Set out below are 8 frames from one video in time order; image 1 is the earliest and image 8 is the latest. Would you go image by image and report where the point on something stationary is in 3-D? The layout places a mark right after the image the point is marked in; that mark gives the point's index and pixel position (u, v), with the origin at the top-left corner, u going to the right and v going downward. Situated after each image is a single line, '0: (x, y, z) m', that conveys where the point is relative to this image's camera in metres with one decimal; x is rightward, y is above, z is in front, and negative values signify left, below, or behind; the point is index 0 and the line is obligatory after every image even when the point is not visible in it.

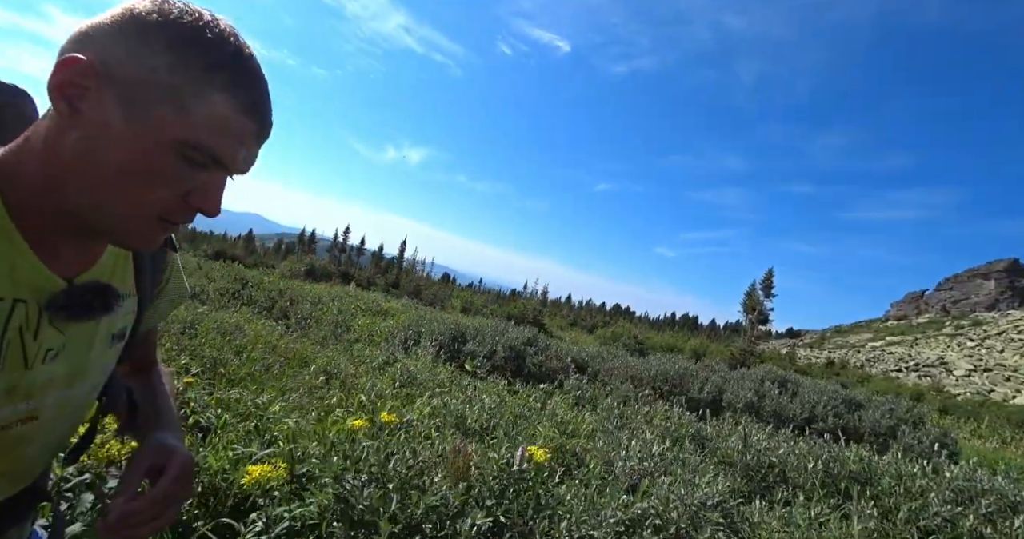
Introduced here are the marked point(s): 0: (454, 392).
0: (-0.9, -1.6, +6.5) m
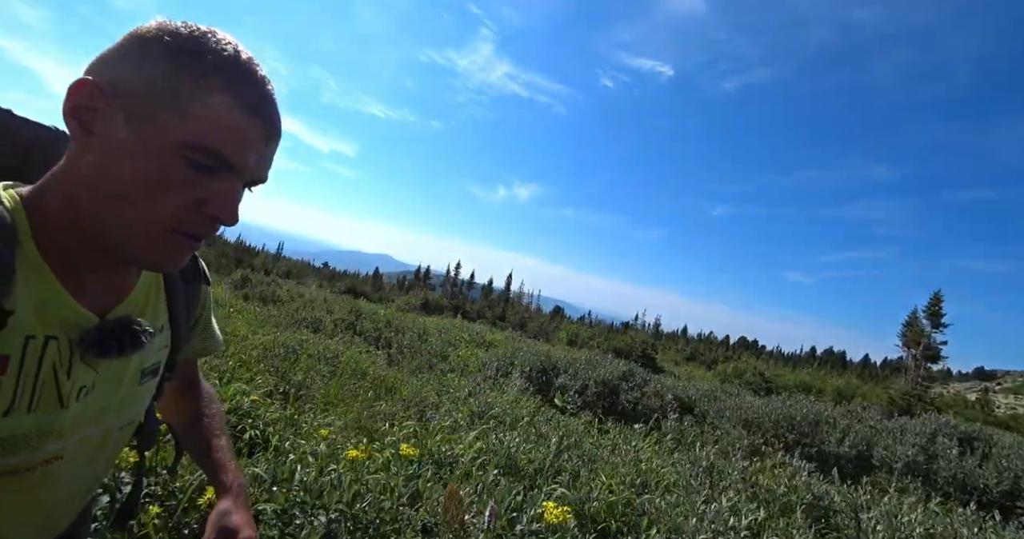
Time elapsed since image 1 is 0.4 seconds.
0: (+0.1, -1.9, +6.0) m
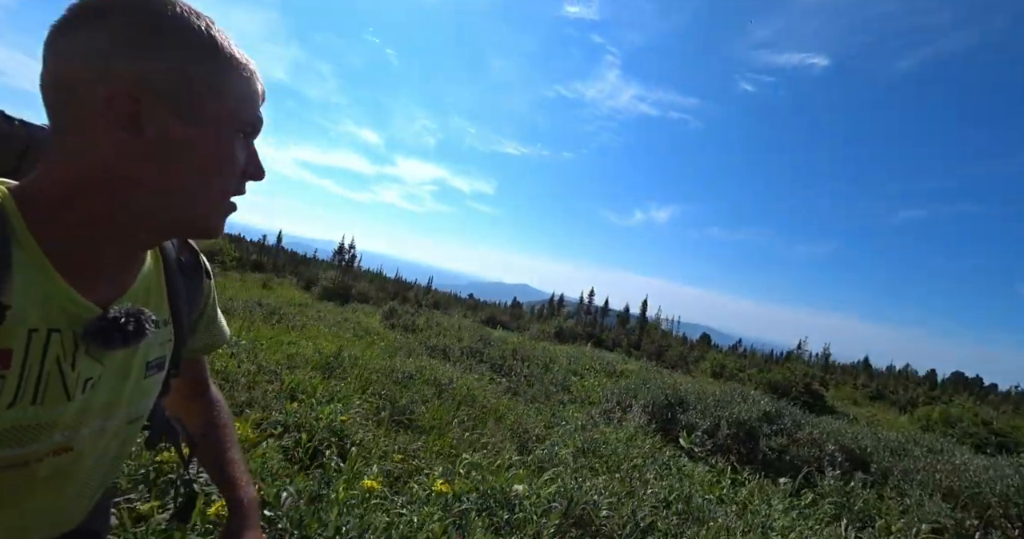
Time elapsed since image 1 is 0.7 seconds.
0: (+1.3, -2.2, +5.2) m
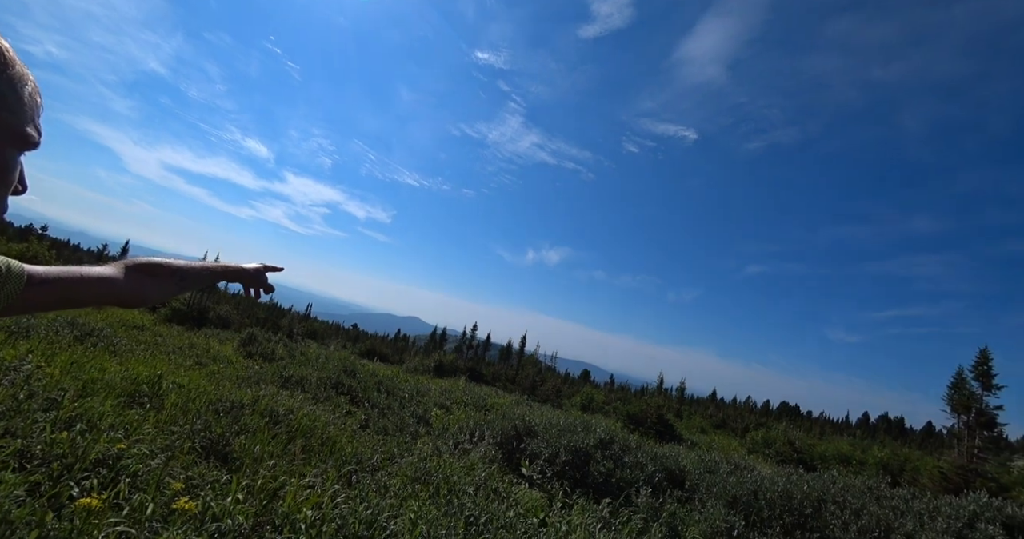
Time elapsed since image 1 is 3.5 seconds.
0: (-0.6, -2.4, +5.1) m
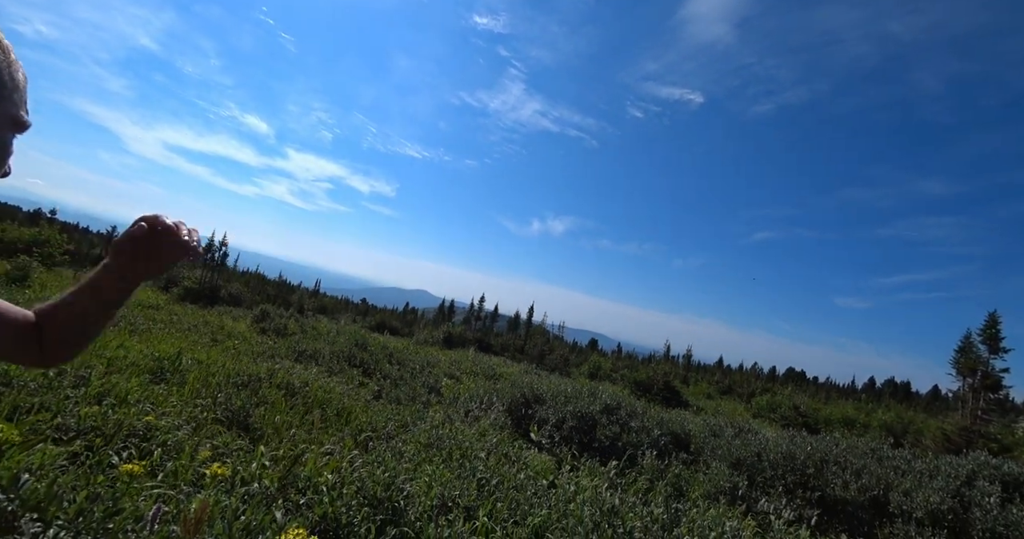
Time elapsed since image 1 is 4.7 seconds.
0: (-0.5, -2.1, +5.3) m
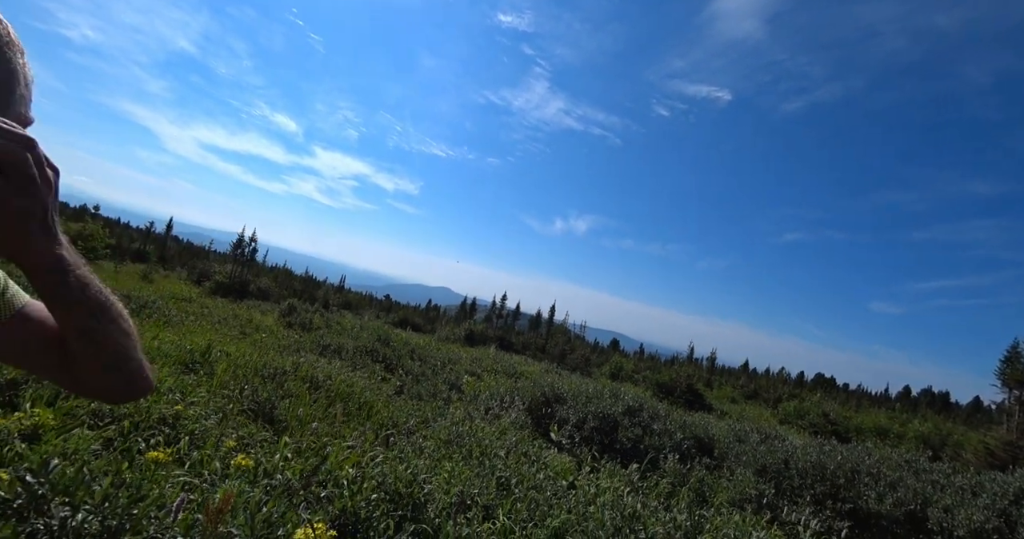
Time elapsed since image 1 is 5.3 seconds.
0: (-0.3, -2.1, +5.3) m
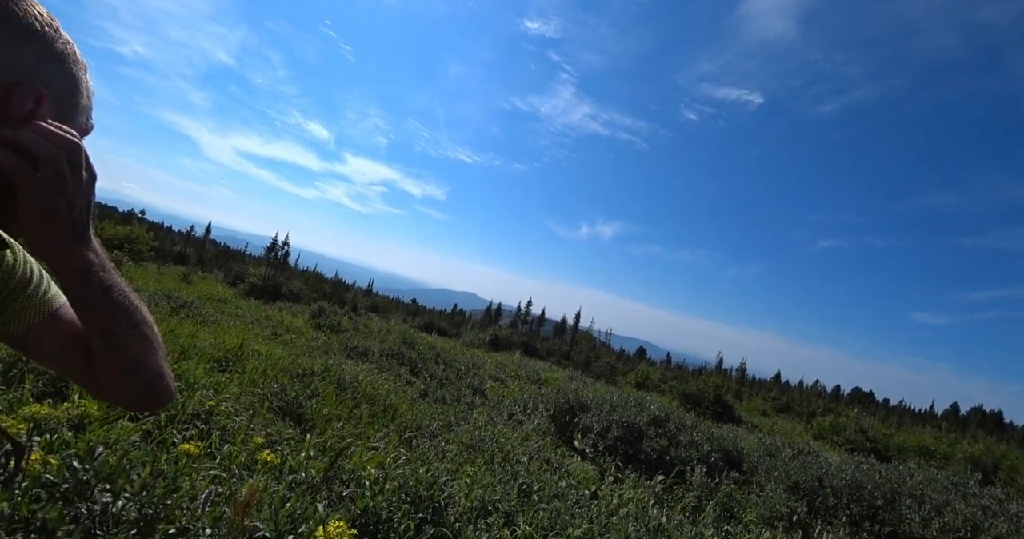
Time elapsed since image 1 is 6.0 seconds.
0: (0.0, -2.2, +5.3) m
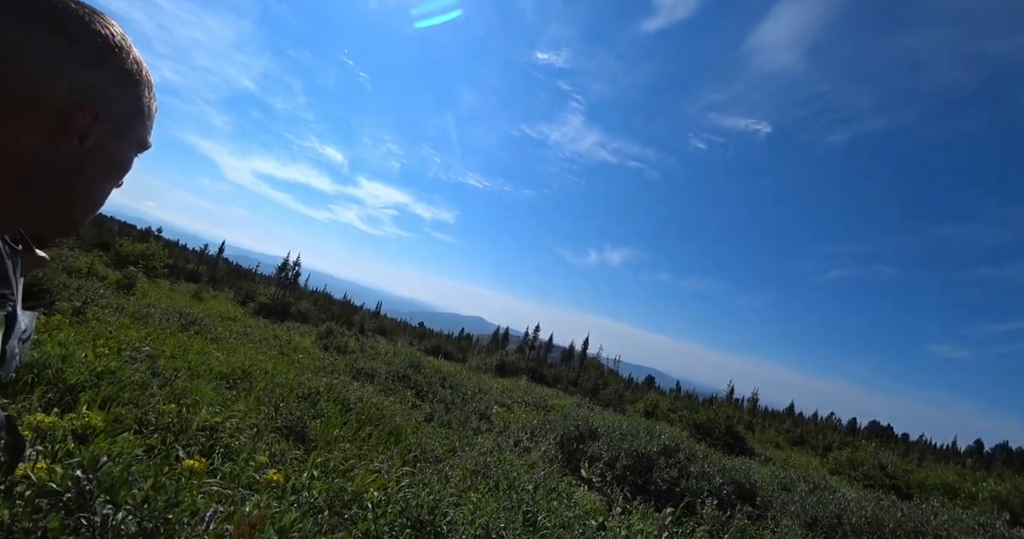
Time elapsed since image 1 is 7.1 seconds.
0: (+0.1, -2.4, +5.1) m
